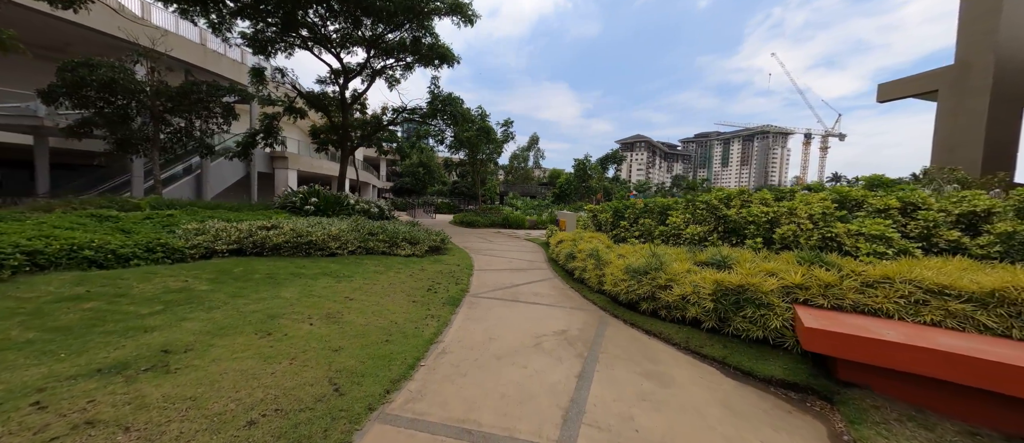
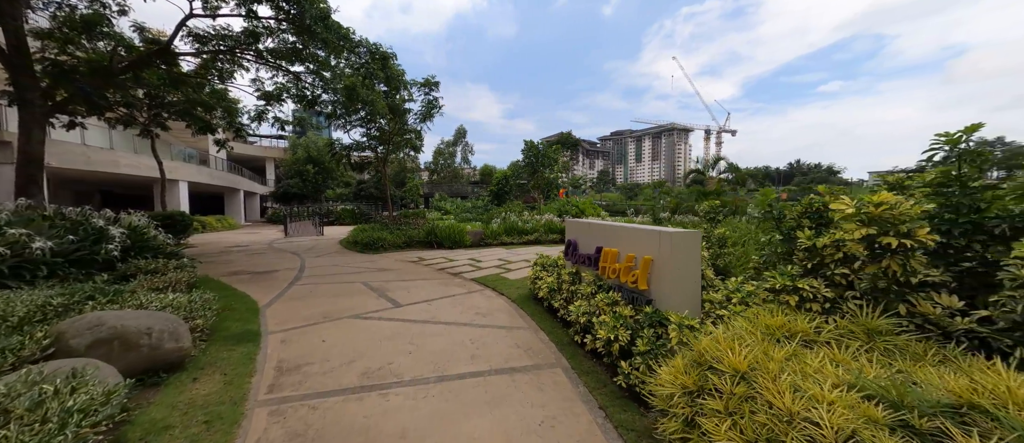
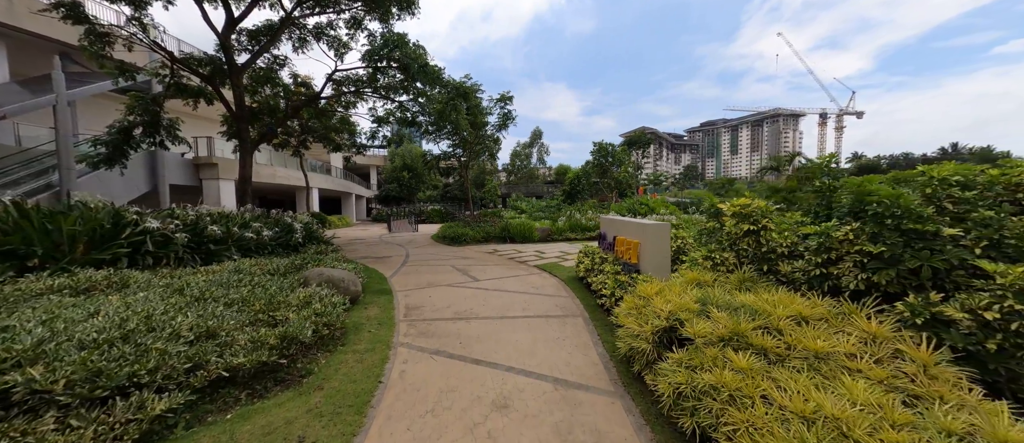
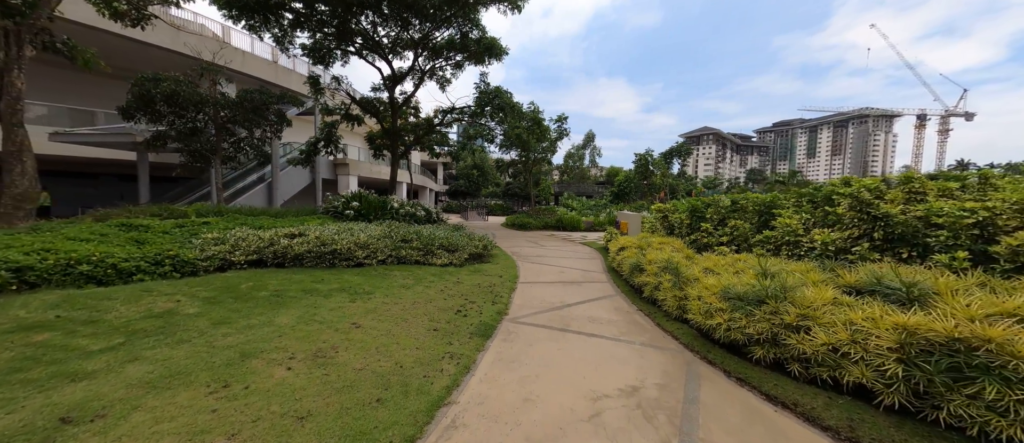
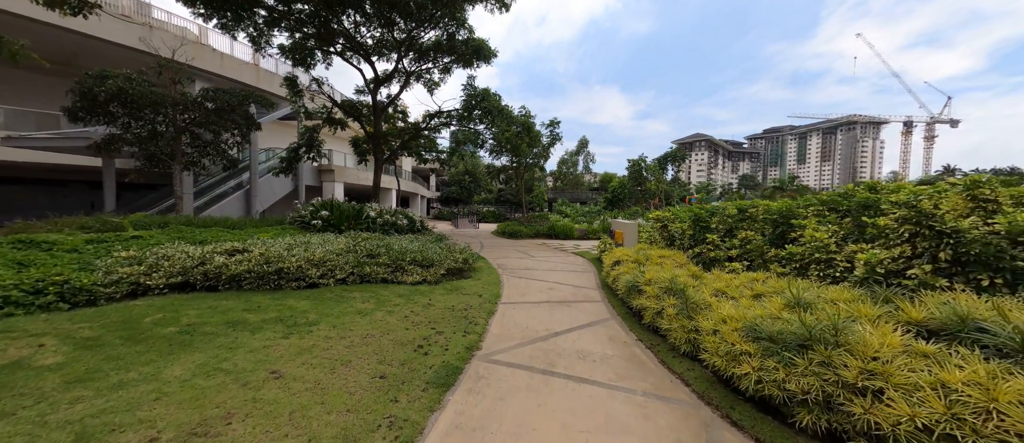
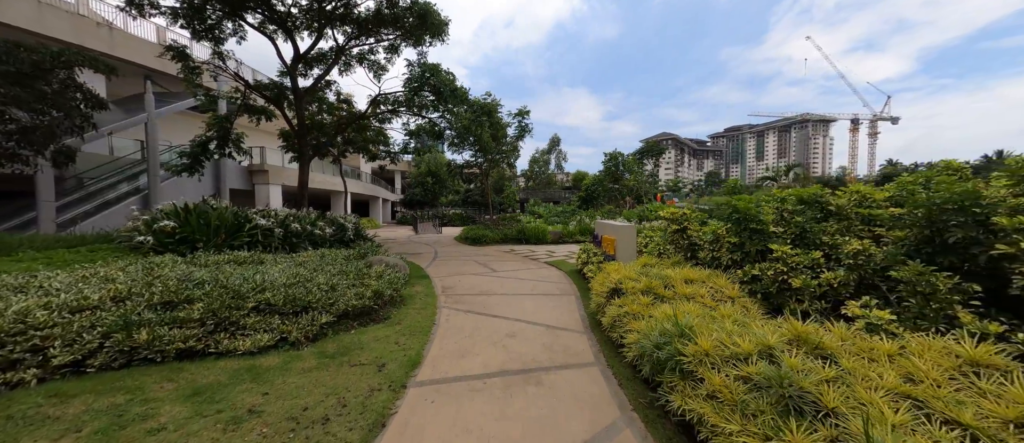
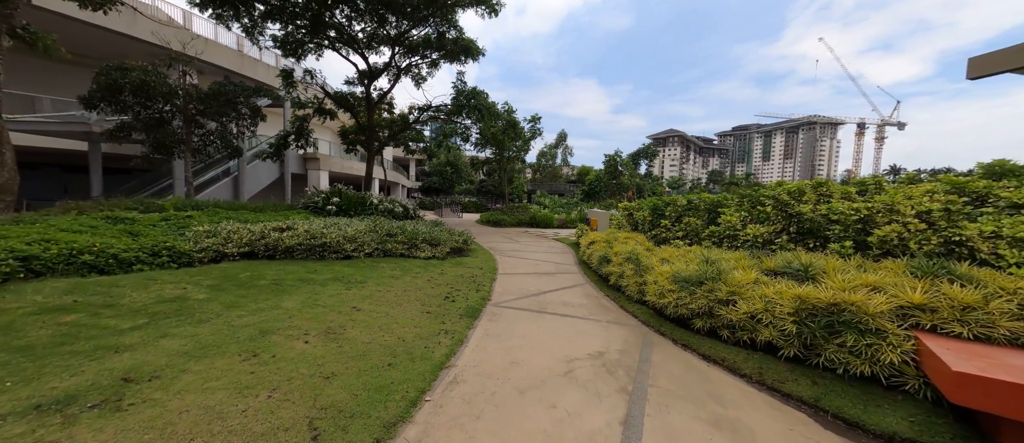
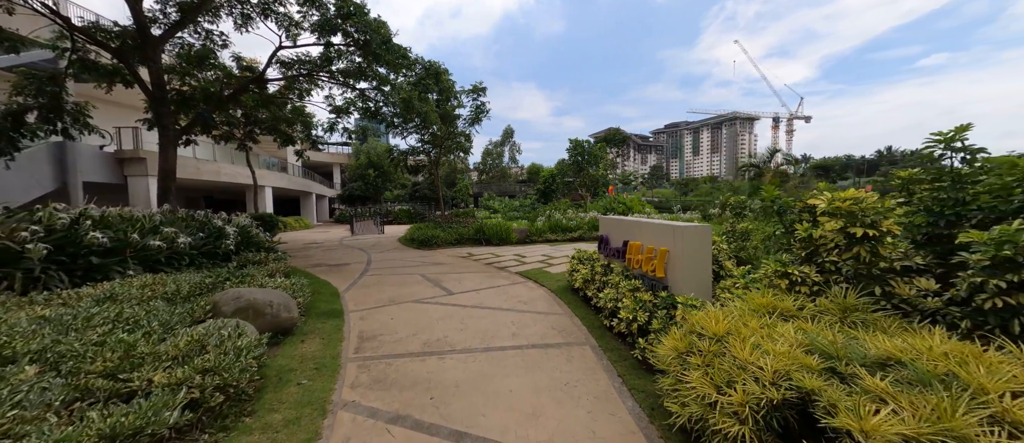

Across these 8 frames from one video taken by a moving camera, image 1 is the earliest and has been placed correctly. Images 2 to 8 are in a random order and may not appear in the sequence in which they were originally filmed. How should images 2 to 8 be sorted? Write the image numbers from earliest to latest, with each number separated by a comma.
7, 4, 5, 6, 3, 8, 2
